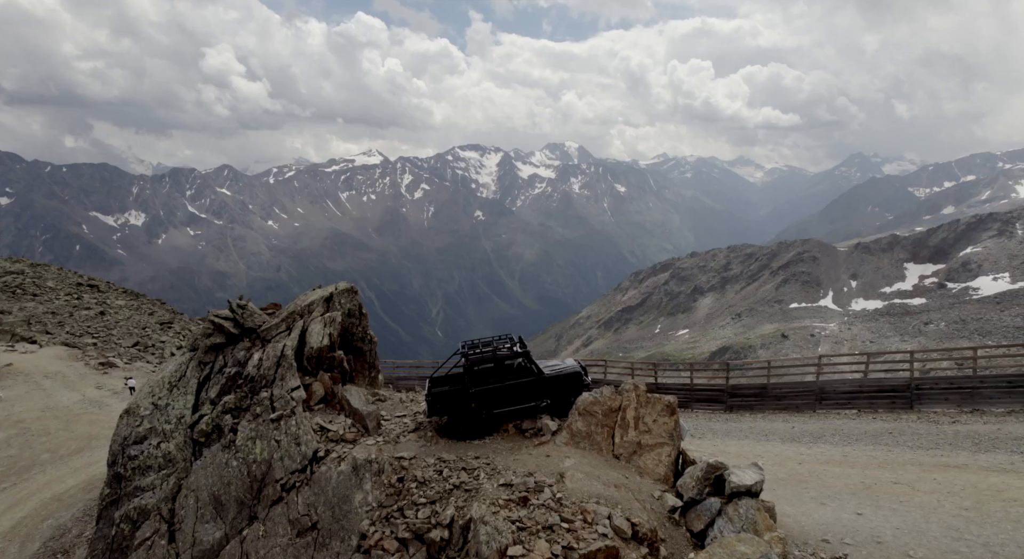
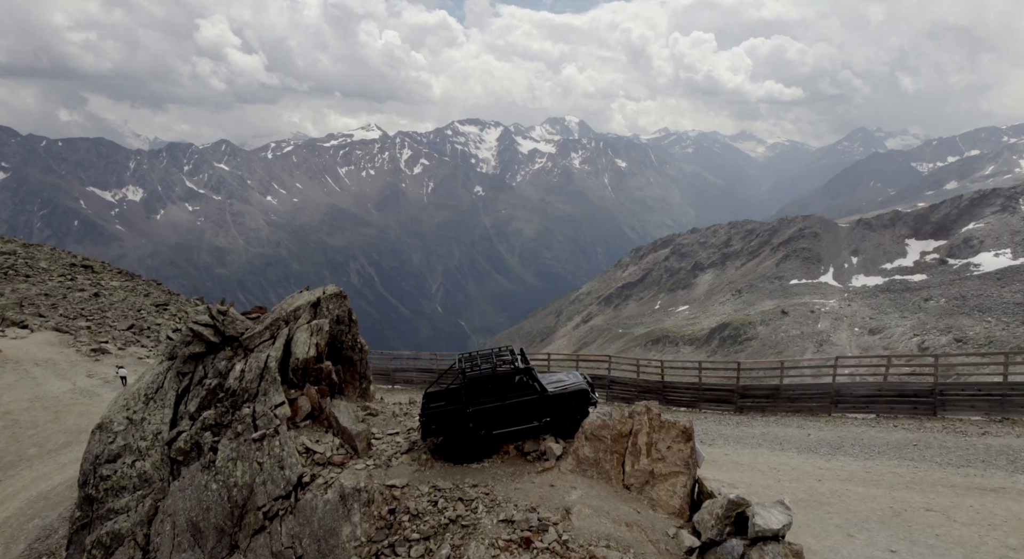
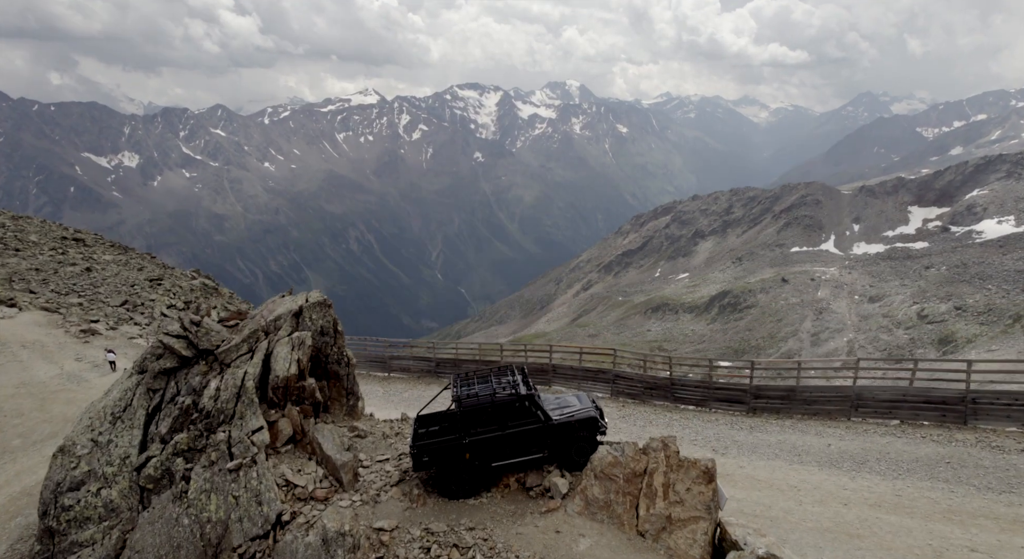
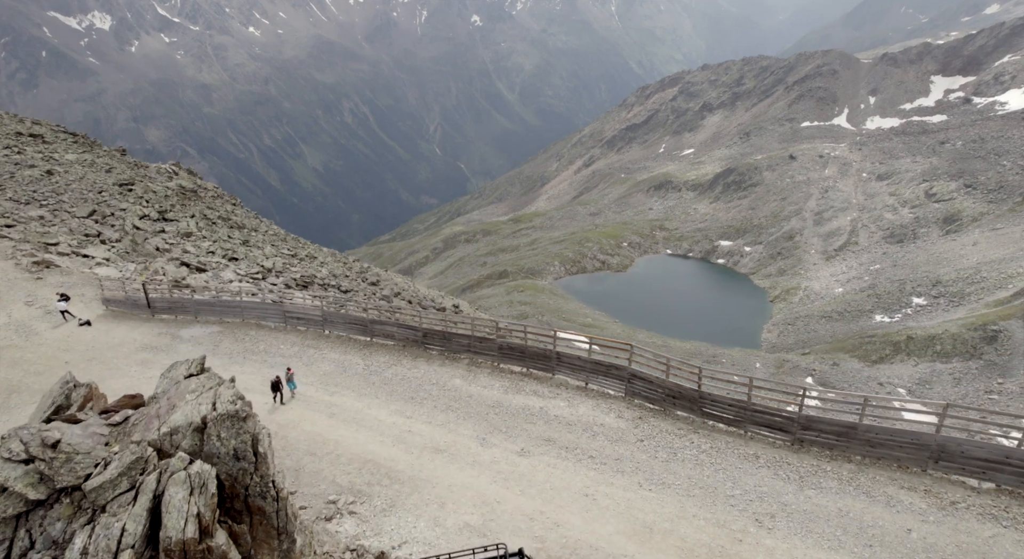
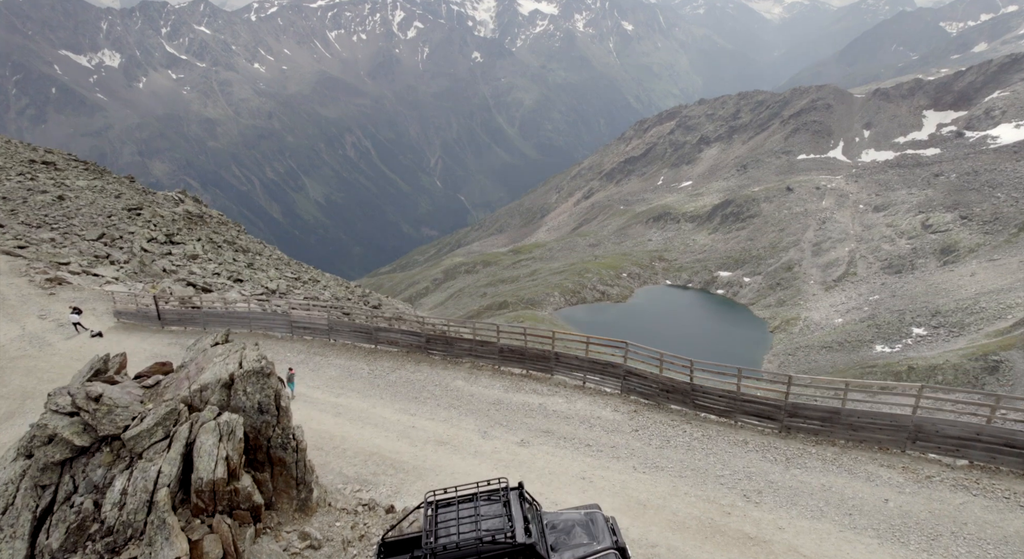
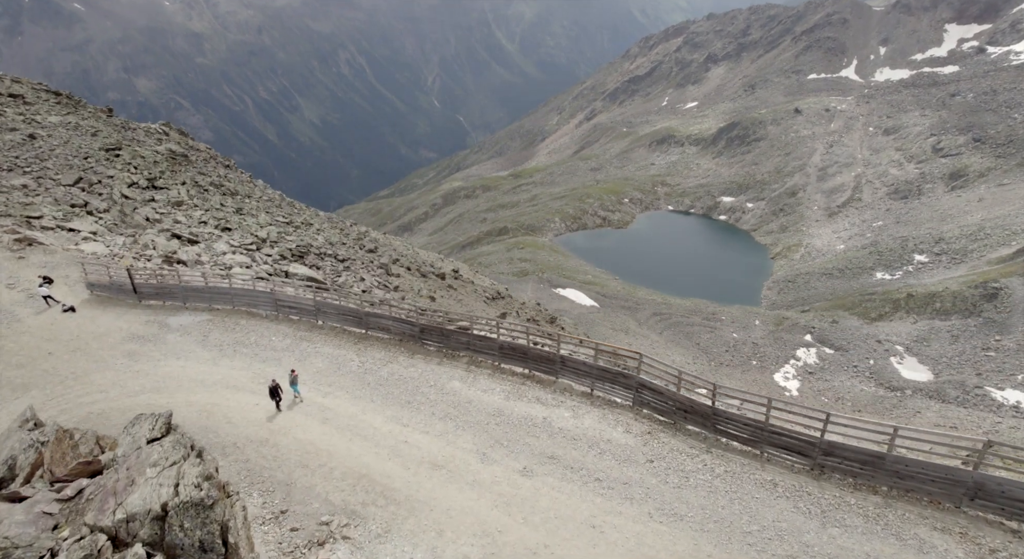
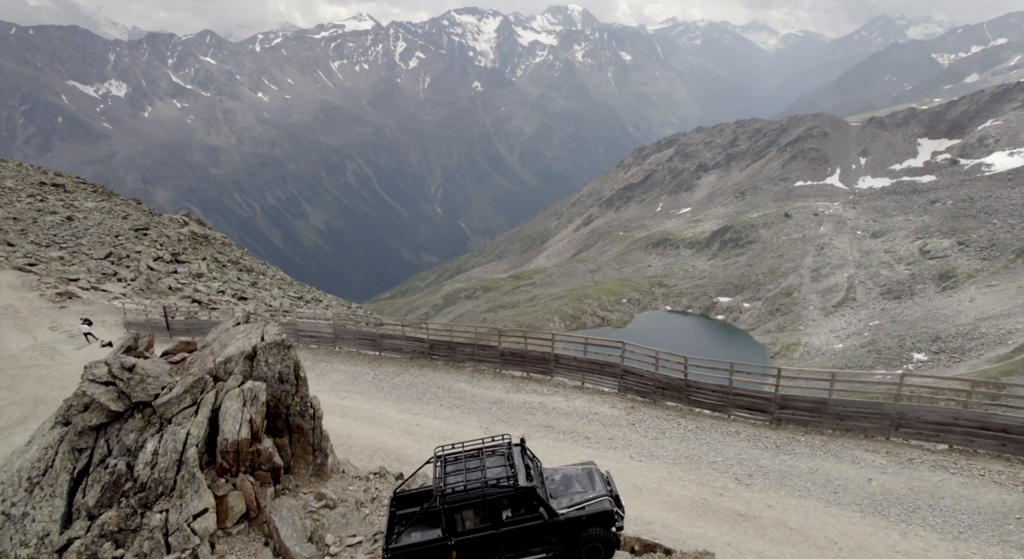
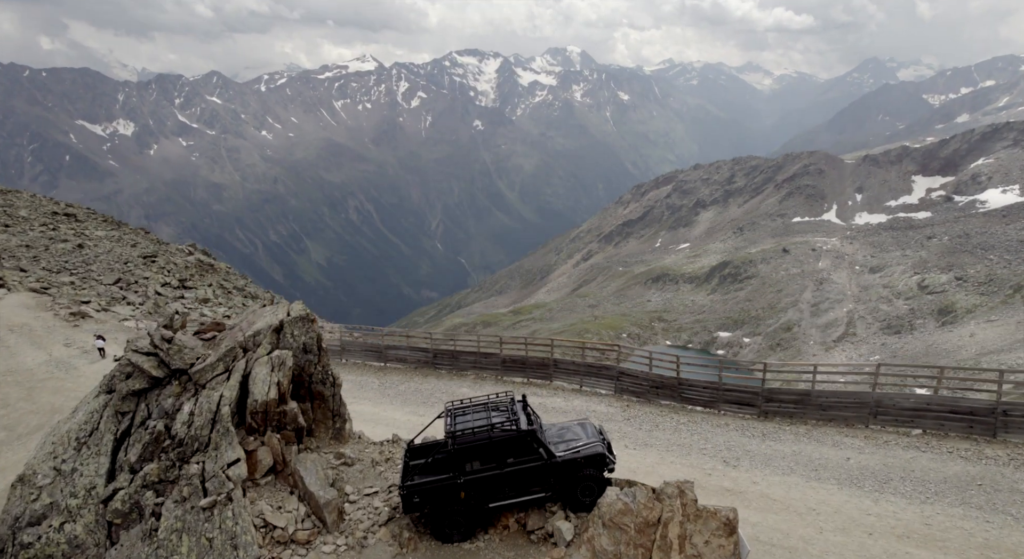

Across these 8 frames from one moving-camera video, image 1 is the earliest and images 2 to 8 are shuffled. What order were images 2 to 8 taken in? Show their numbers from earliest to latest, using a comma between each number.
2, 3, 8, 7, 5, 4, 6
